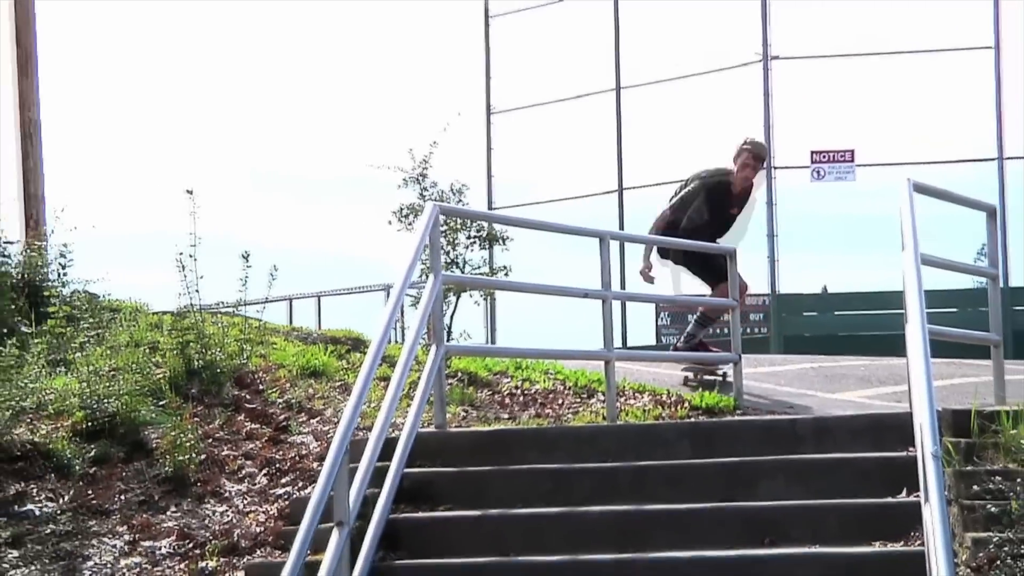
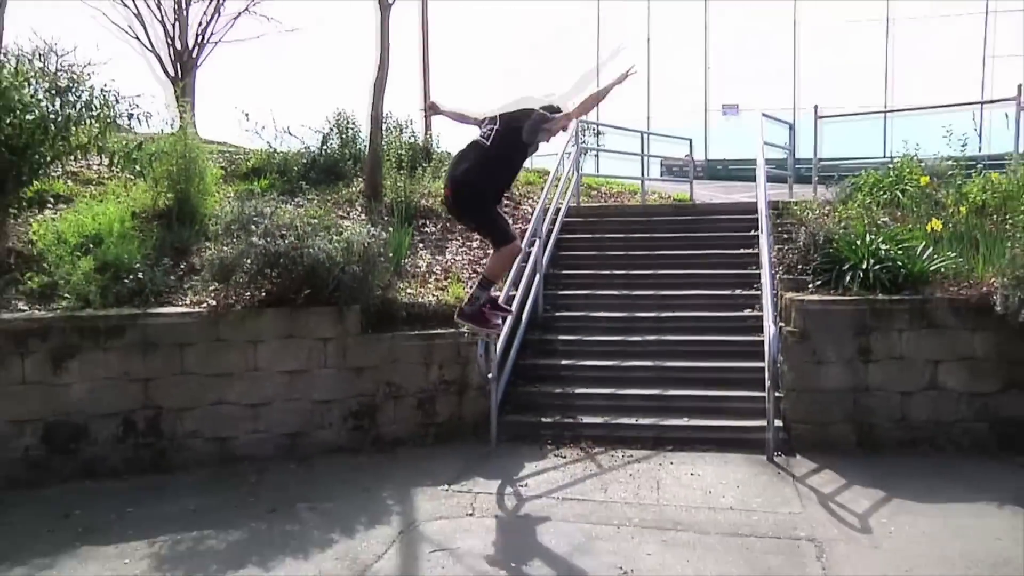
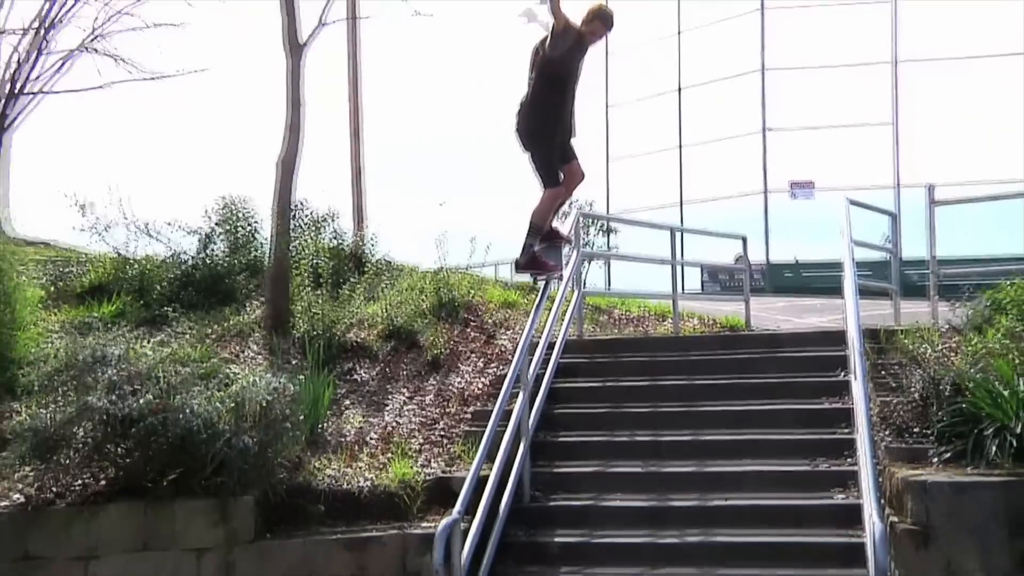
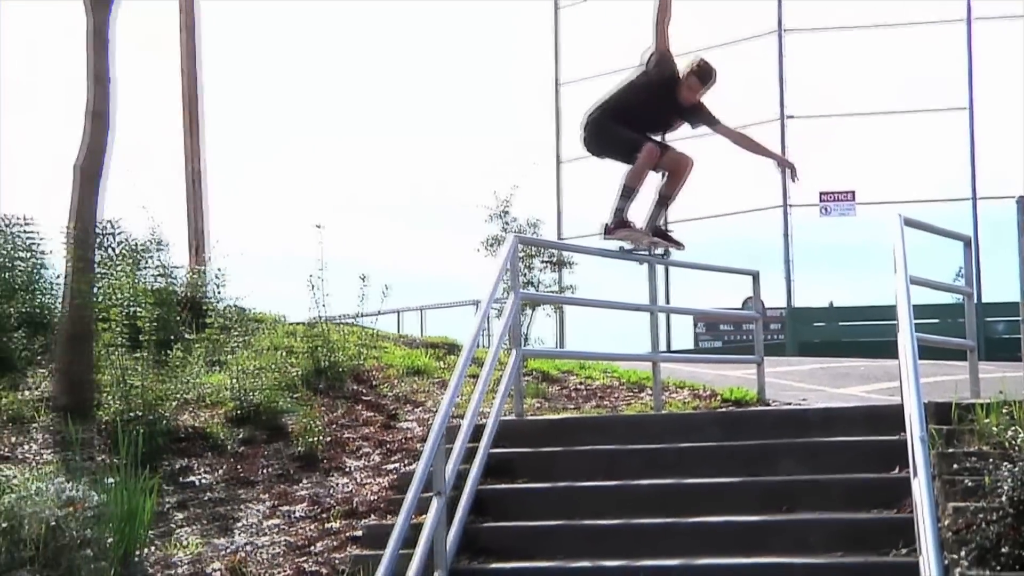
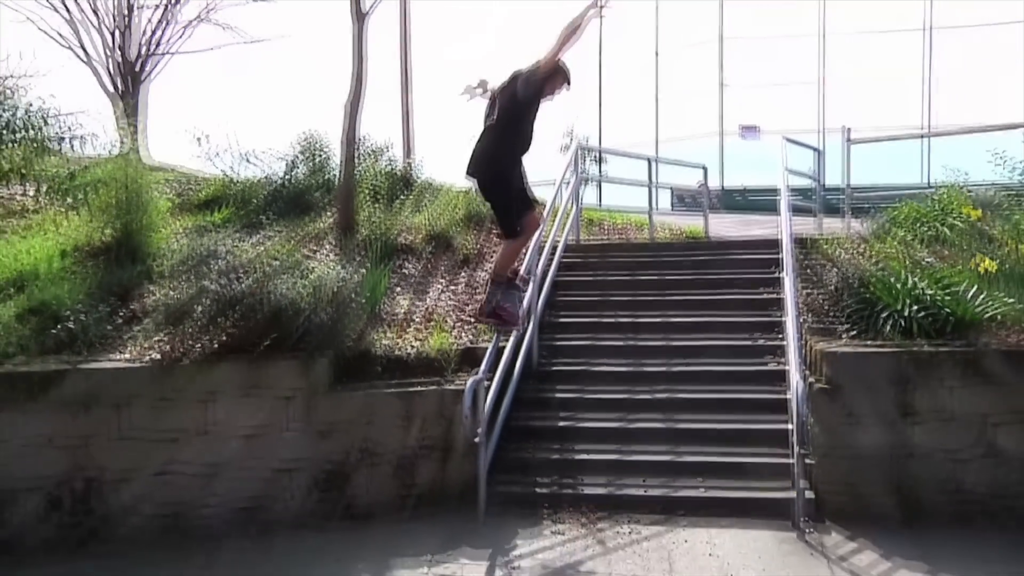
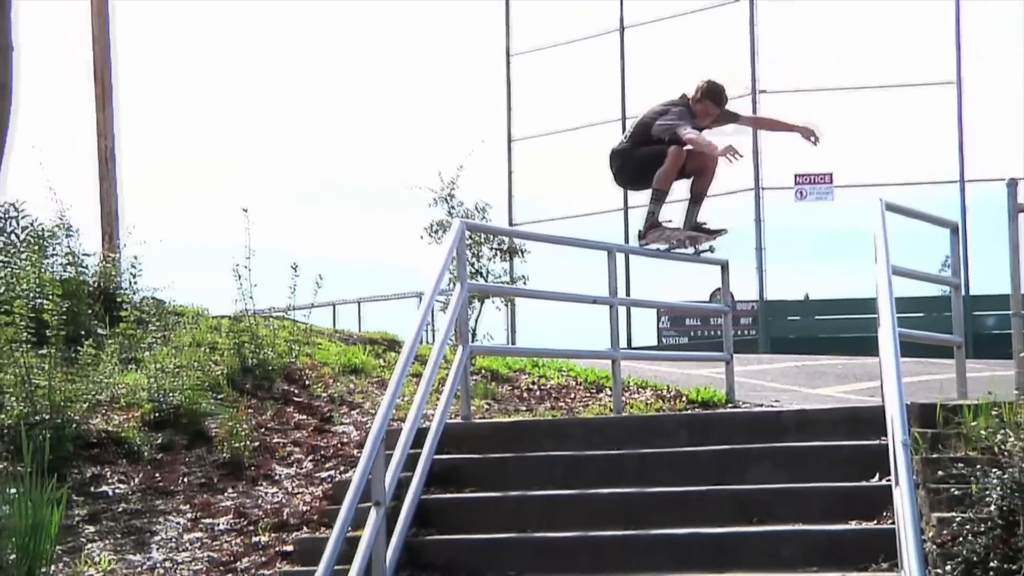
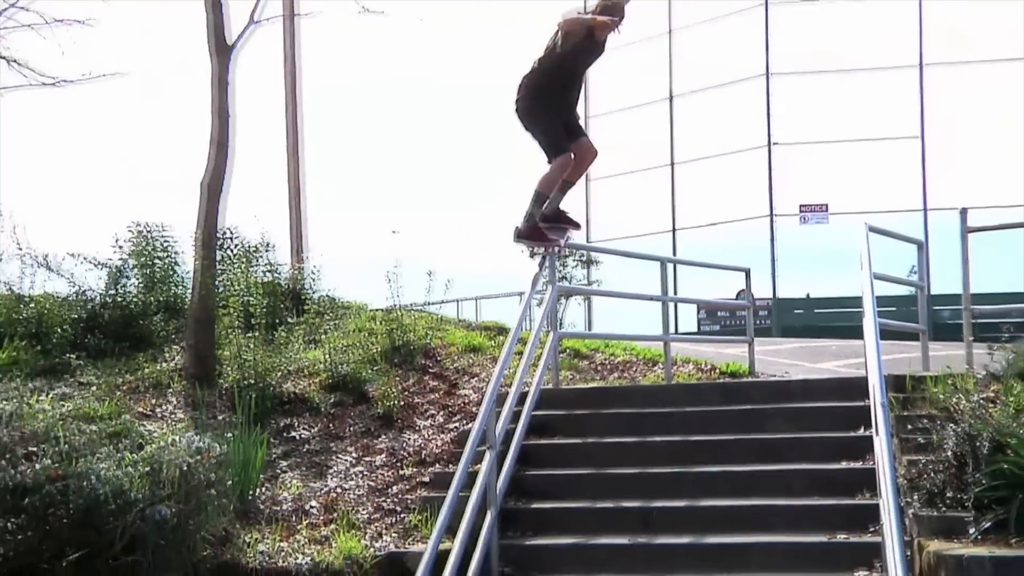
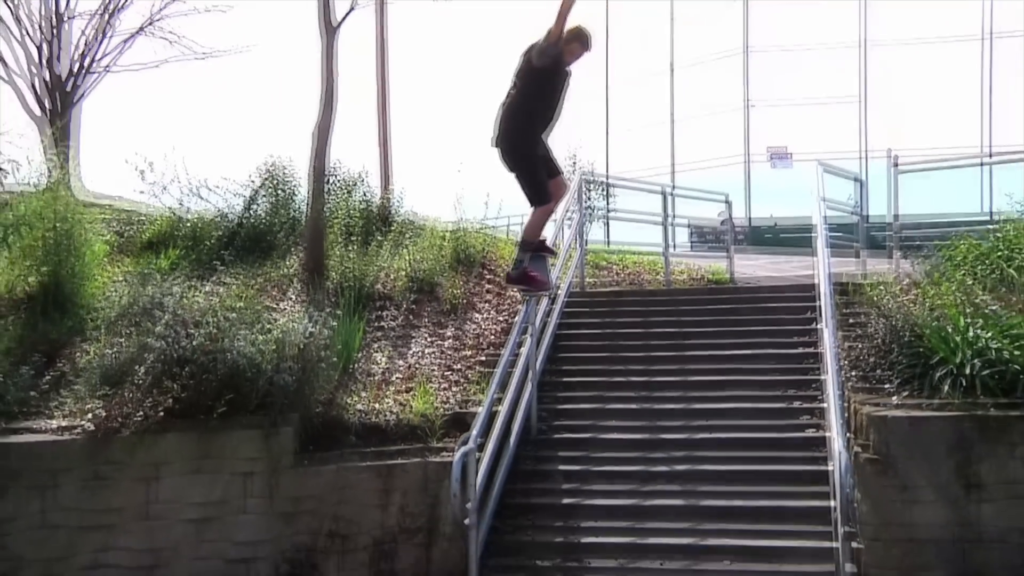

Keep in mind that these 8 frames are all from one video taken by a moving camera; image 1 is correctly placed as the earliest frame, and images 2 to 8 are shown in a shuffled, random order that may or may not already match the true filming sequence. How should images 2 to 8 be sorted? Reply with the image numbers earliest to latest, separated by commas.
6, 4, 7, 3, 8, 5, 2
